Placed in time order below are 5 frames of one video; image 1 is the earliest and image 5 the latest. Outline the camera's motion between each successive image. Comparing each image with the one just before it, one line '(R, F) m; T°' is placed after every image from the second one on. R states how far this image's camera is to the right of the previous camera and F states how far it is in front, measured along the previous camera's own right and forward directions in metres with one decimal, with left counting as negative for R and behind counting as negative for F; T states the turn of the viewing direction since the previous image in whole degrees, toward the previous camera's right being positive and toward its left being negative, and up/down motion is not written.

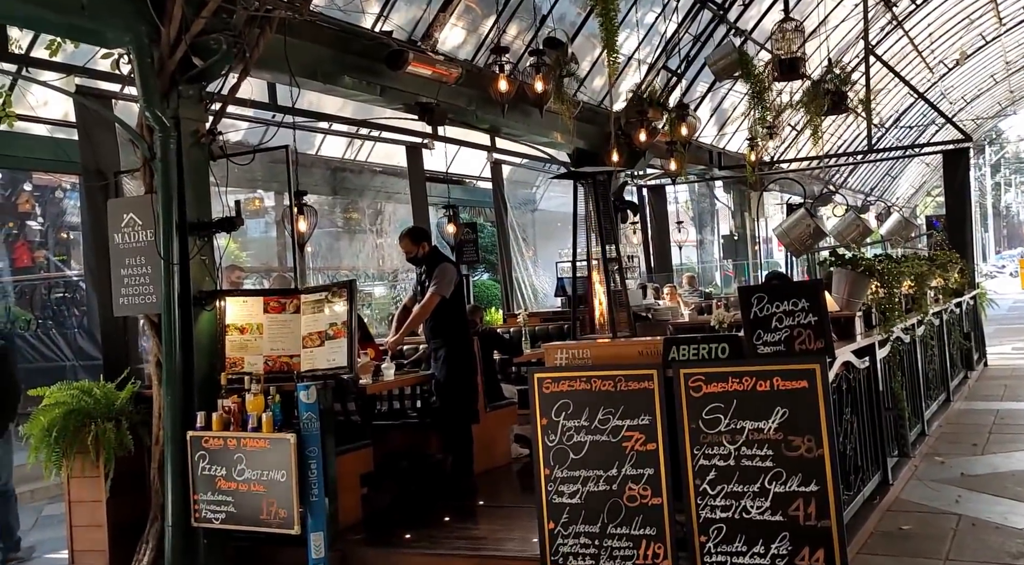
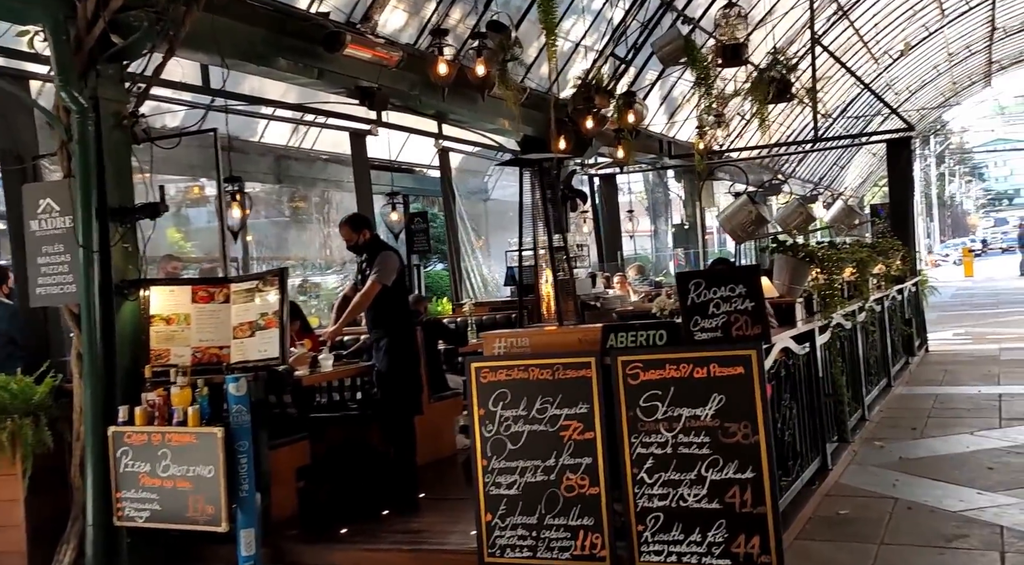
(+0.1, +0.1) m; +3°
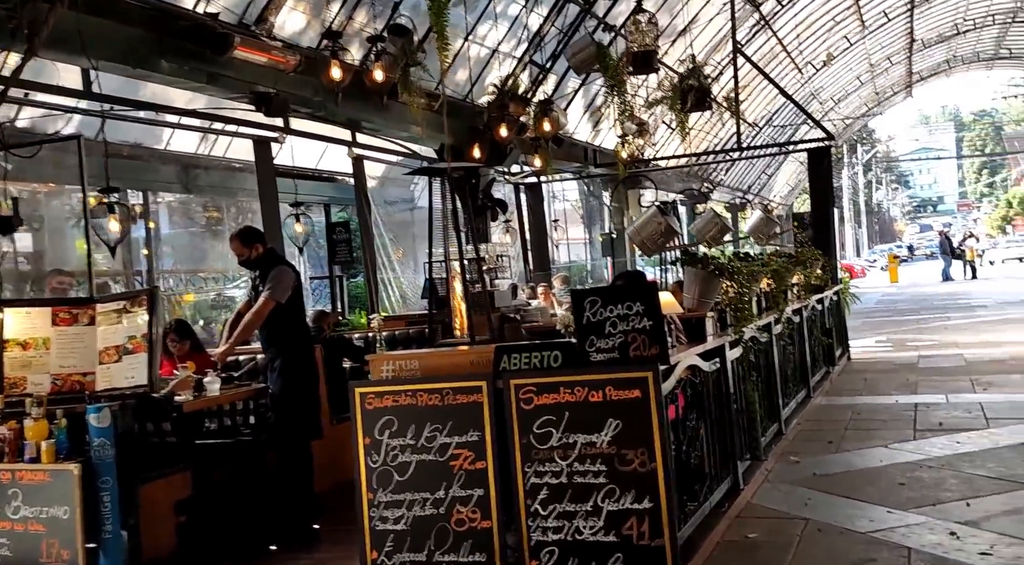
(+0.2, +0.2) m; +4°
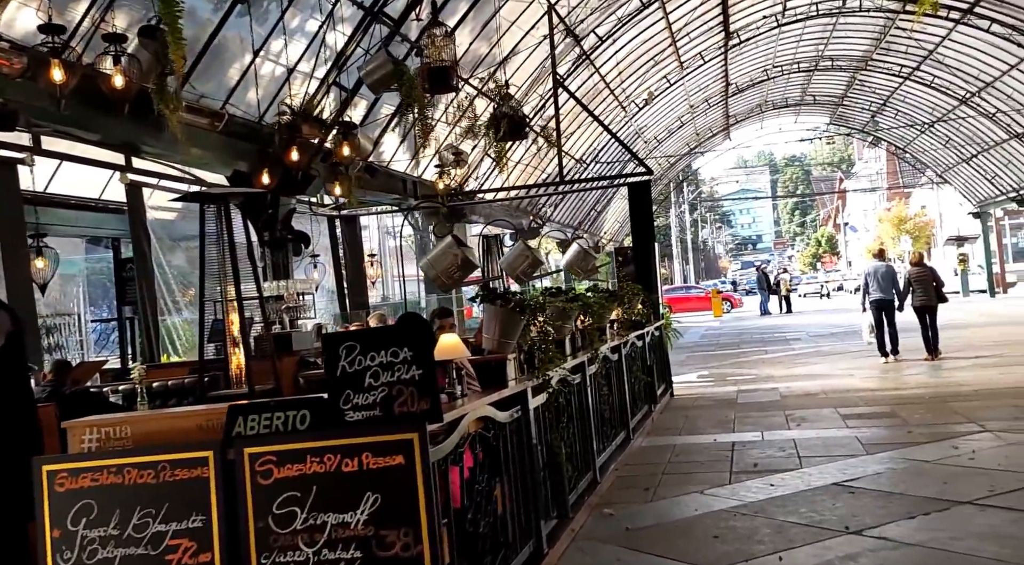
(+0.3, +0.6) m; +10°
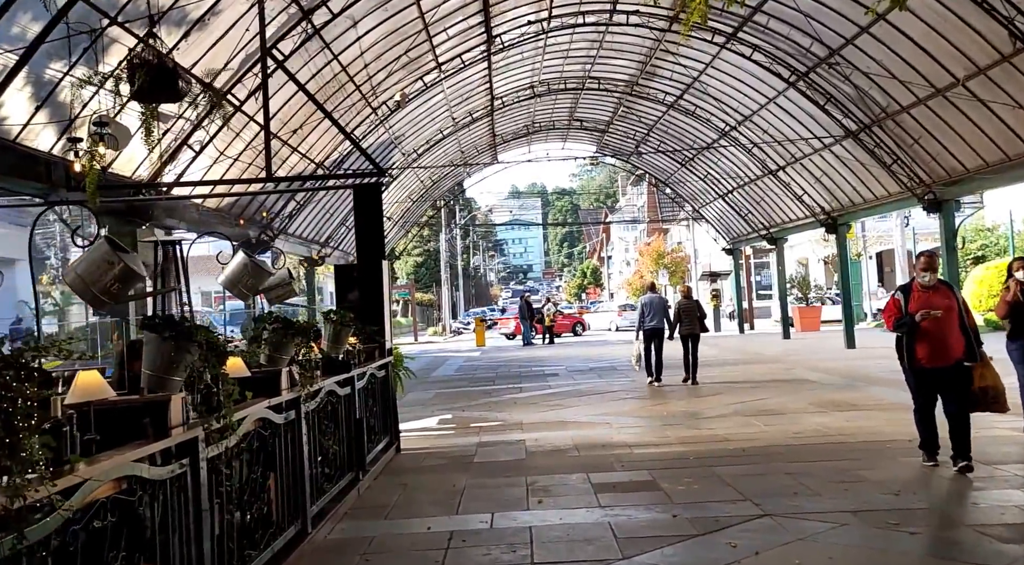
(+0.8, +2.2) m; +14°
